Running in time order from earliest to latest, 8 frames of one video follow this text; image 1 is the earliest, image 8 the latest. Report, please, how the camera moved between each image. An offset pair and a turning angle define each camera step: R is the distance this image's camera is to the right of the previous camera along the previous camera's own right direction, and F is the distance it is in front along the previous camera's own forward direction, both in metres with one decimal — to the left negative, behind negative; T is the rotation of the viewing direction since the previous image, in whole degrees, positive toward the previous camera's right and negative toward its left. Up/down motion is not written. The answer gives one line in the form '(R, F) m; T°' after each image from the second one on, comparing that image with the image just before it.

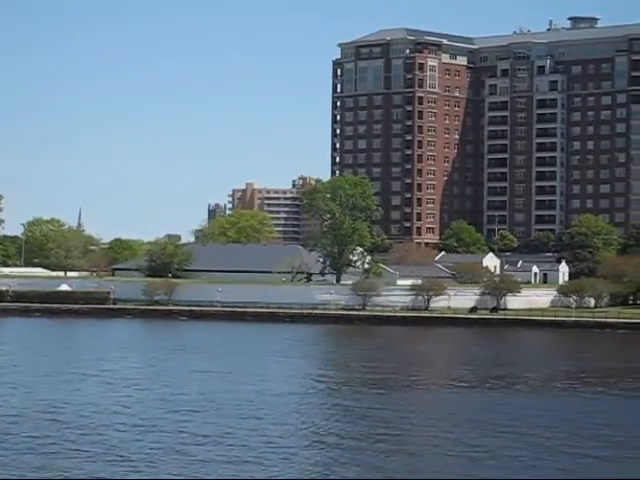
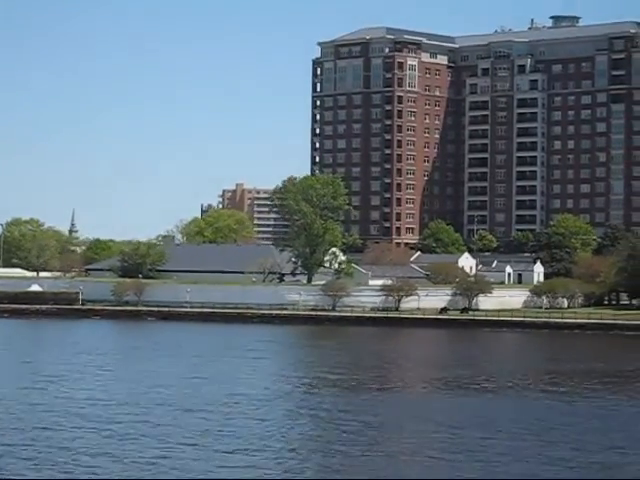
(+1.5, +0.6) m; 0°
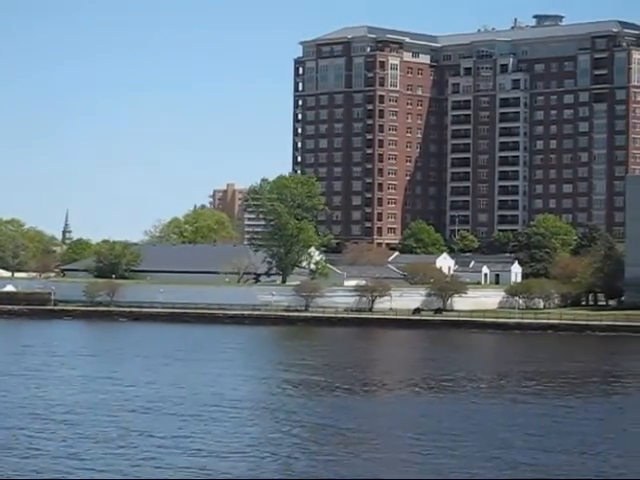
(+1.3, +0.5) m; 0°
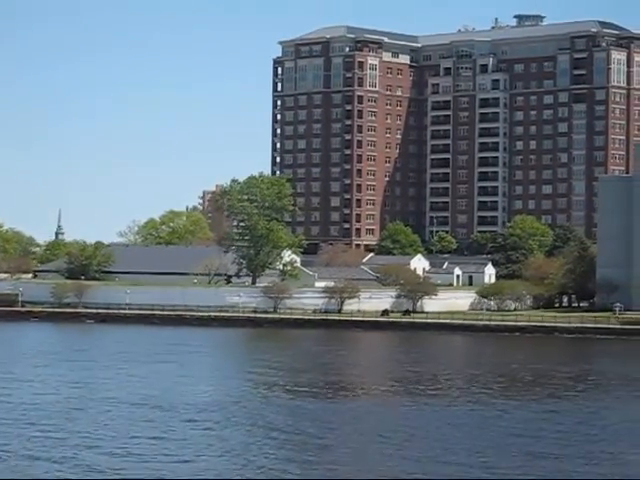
(+1.5, +0.6) m; 0°
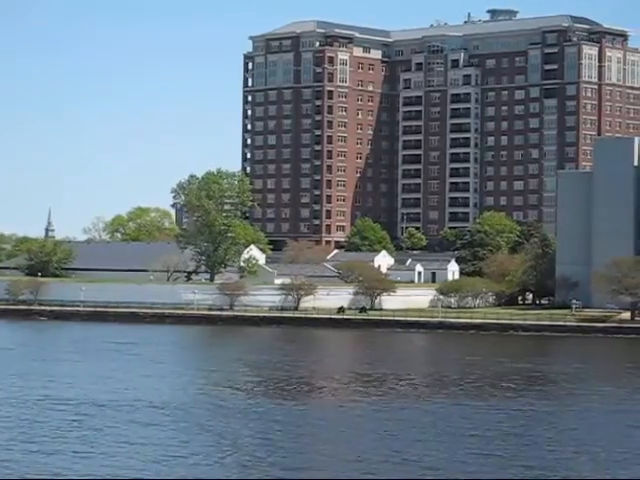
(+2.0, +0.8) m; 0°
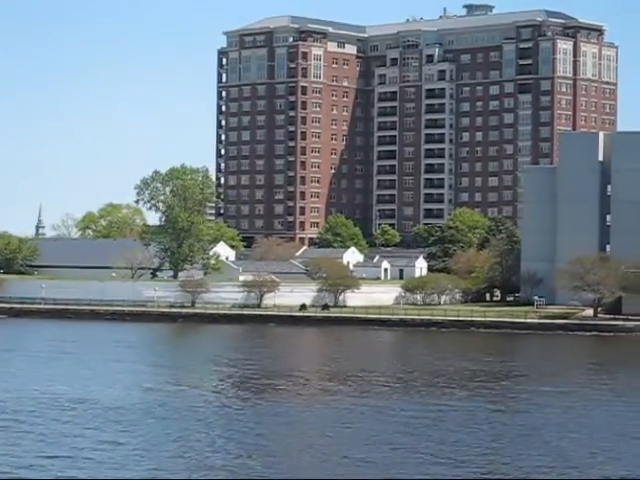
(+1.7, +0.7) m; 0°
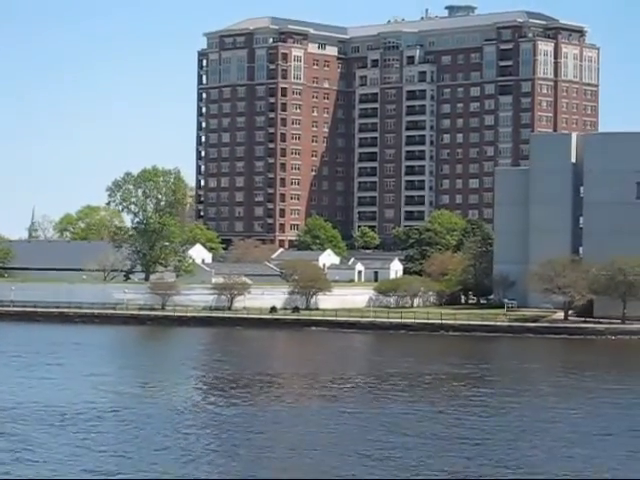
(+1.3, +0.5) m; 0°
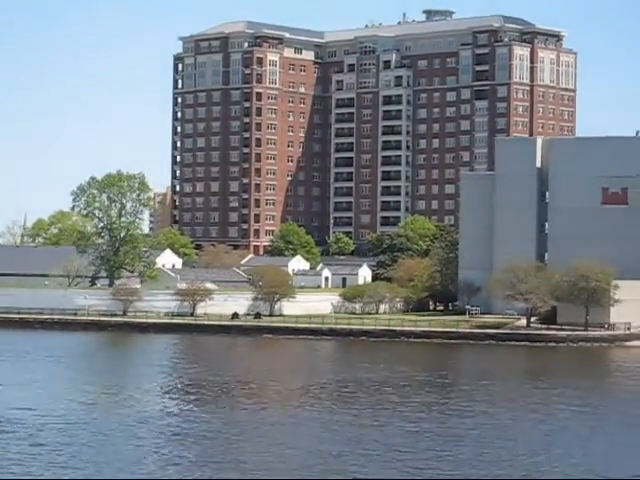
(+1.7, +0.7) m; 0°
